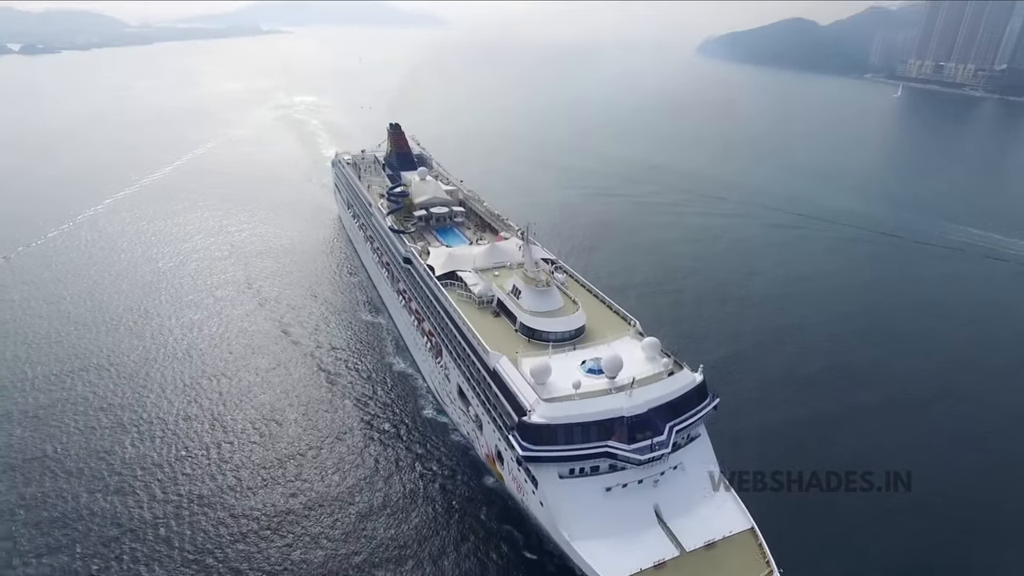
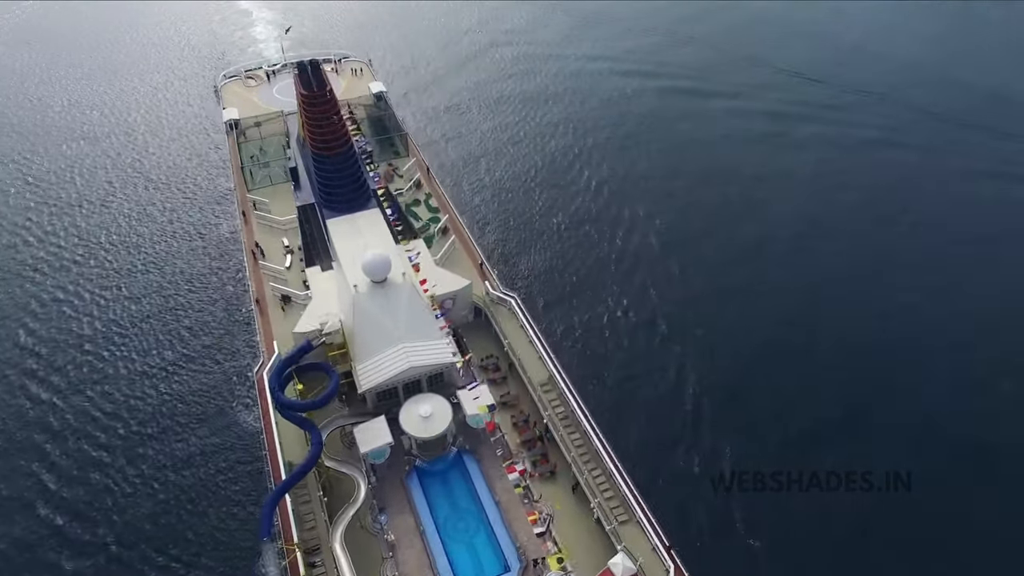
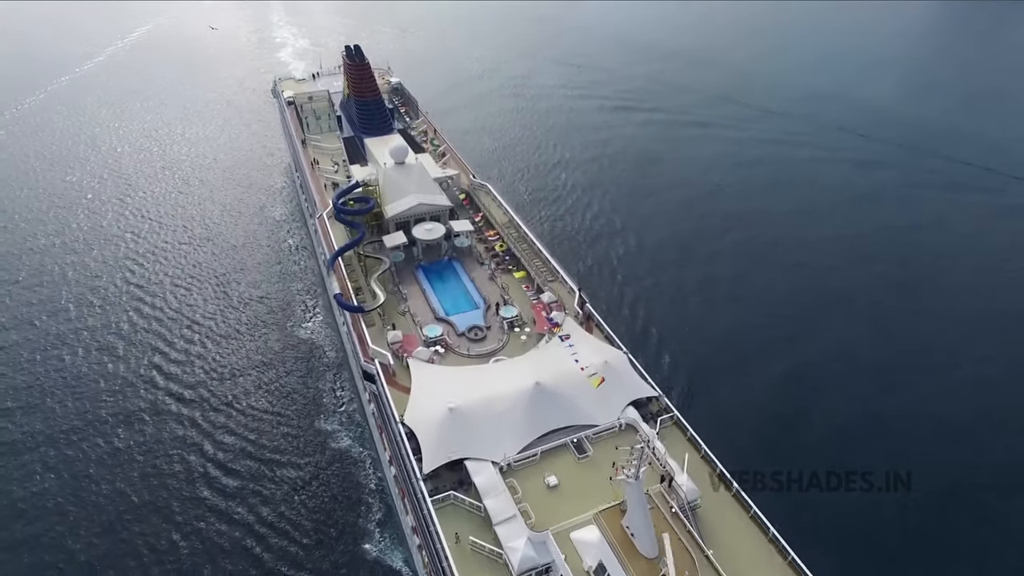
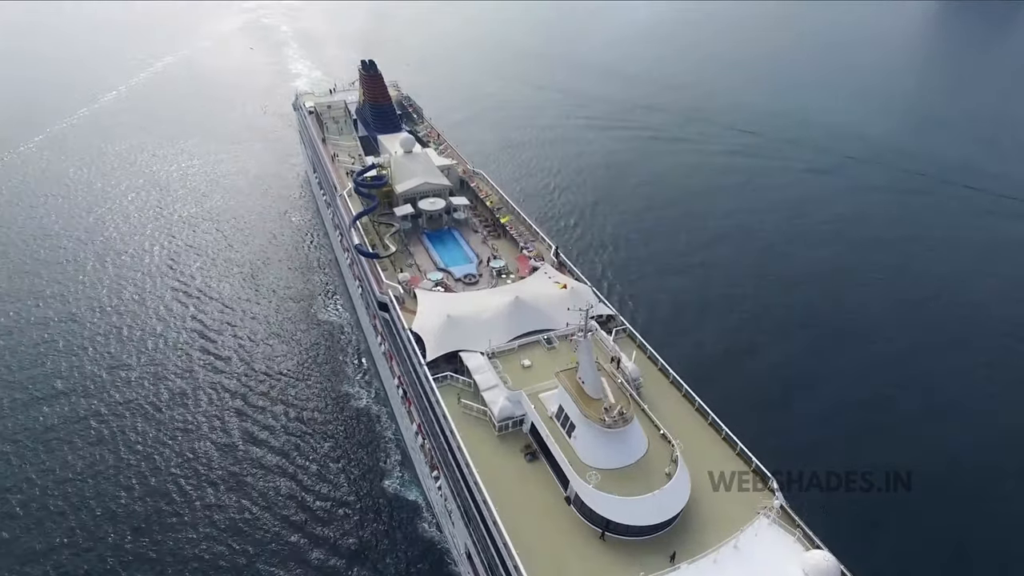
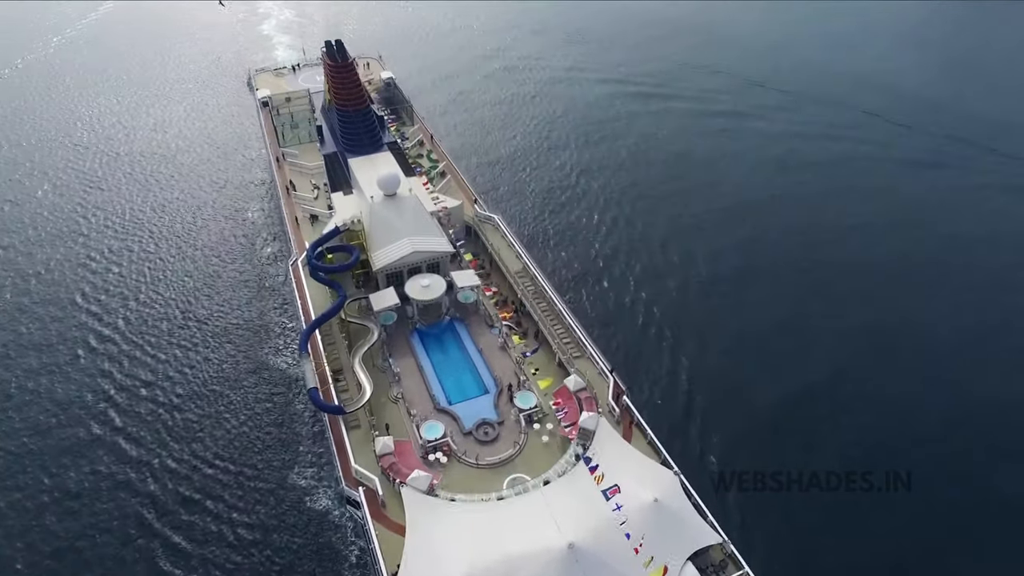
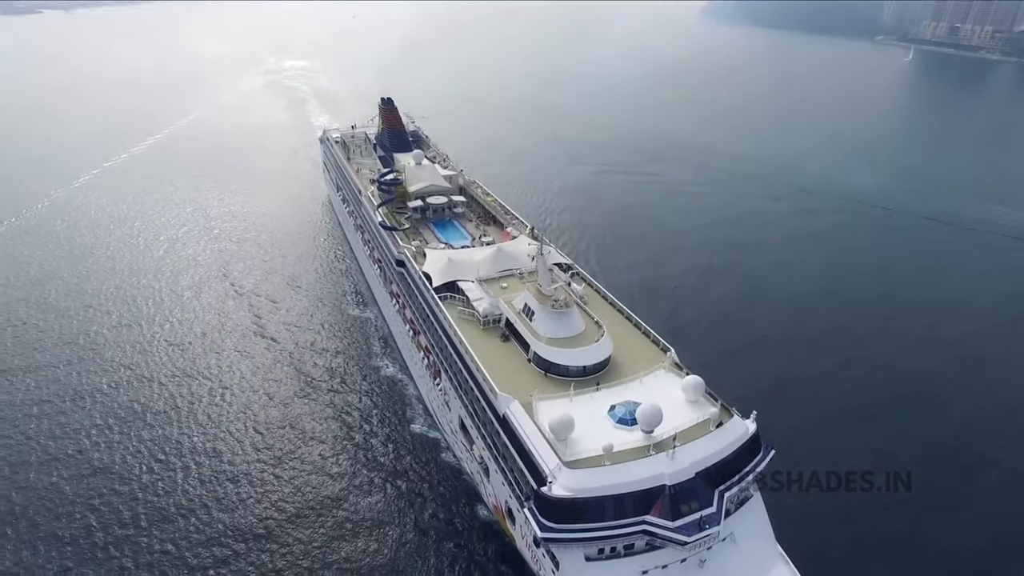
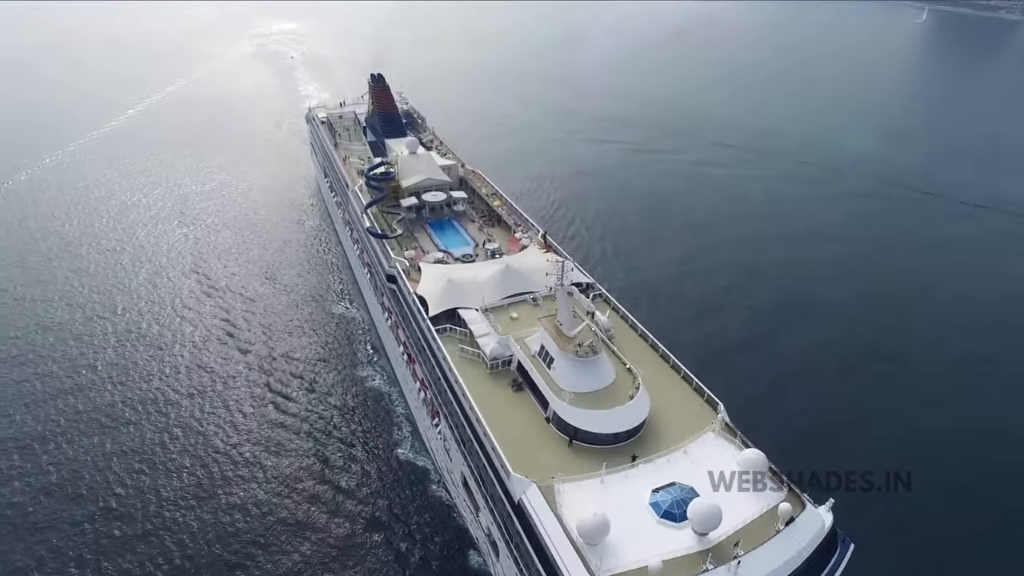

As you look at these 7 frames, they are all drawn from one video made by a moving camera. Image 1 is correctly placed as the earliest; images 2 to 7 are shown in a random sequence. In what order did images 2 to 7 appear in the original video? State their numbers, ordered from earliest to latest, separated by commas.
6, 7, 4, 3, 5, 2
